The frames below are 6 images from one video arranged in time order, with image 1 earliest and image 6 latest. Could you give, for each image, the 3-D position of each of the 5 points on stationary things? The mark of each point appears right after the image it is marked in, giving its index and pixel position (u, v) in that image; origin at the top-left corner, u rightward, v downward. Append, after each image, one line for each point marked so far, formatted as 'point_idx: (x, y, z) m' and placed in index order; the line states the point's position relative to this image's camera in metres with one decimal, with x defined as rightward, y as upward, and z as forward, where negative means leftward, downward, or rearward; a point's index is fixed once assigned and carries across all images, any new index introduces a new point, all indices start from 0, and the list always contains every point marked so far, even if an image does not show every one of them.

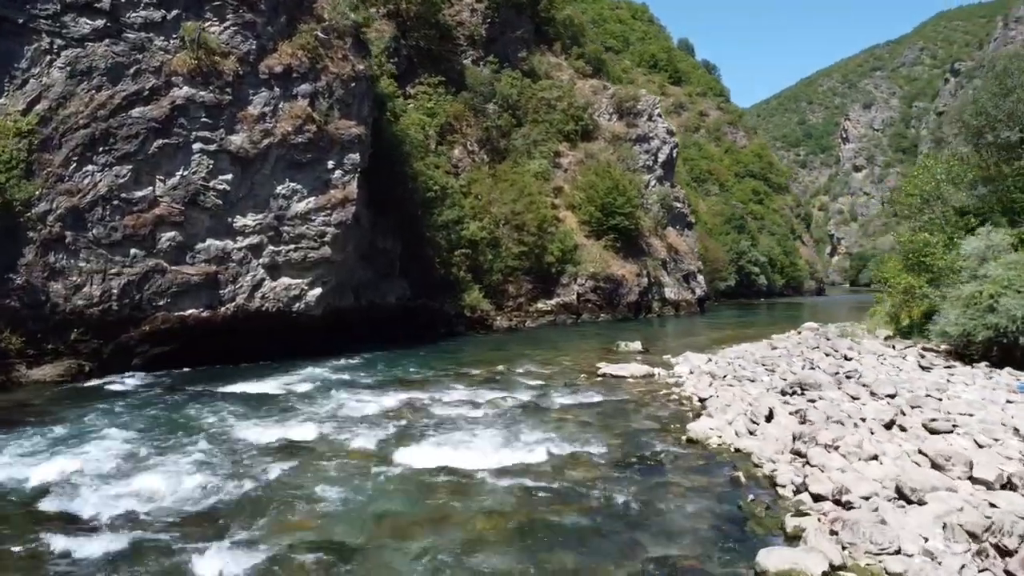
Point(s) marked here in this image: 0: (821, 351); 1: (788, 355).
0: (+7.4, -1.5, +19.6) m
1: (+6.4, -1.6, +19.0) m
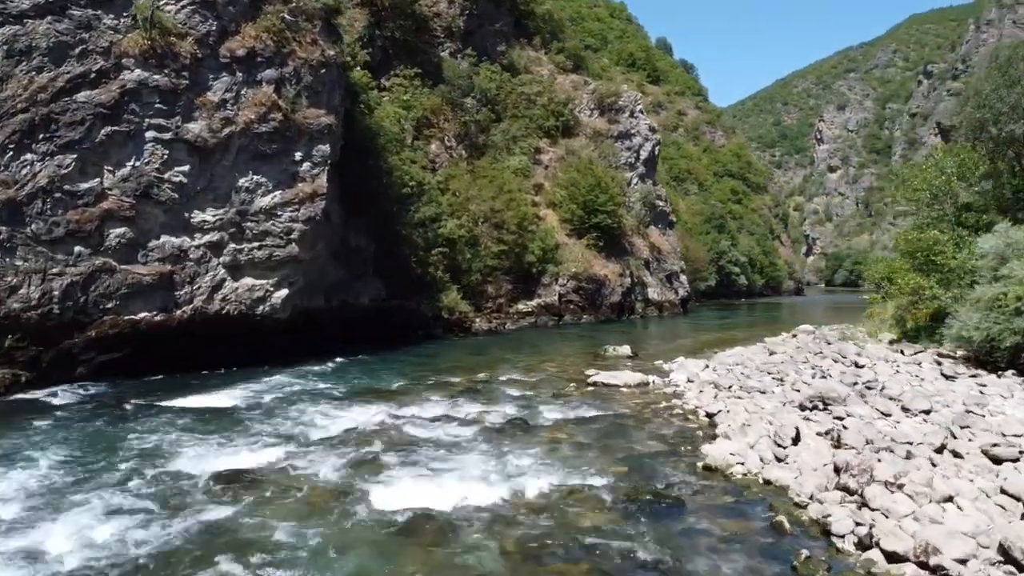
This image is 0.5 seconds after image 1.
0: (+7.0, -1.5, +18.2) m
1: (+6.0, -1.6, +17.6) m
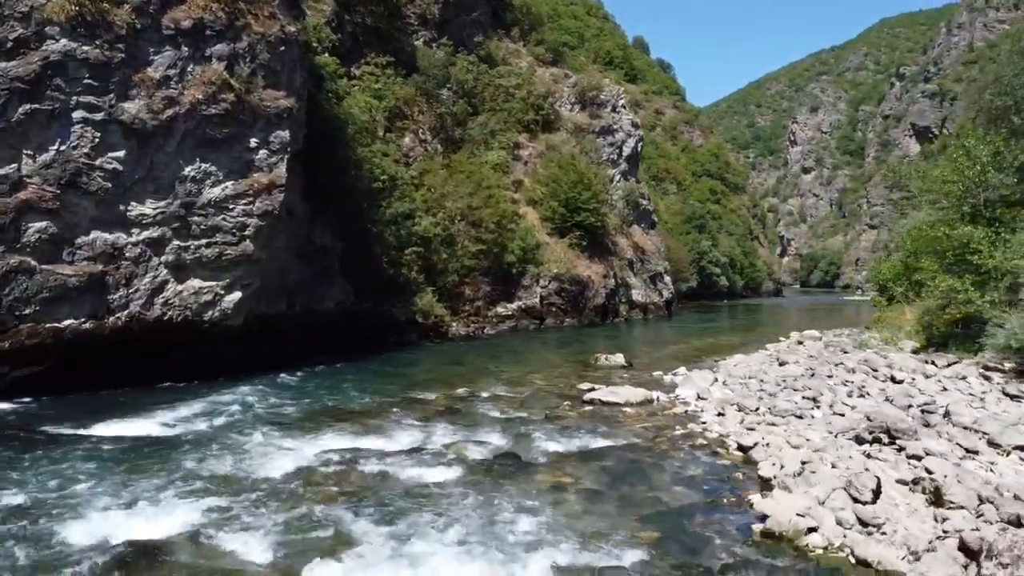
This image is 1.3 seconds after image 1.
0: (+6.7, -1.6, +16.1) m
1: (+5.7, -1.7, +15.4) m
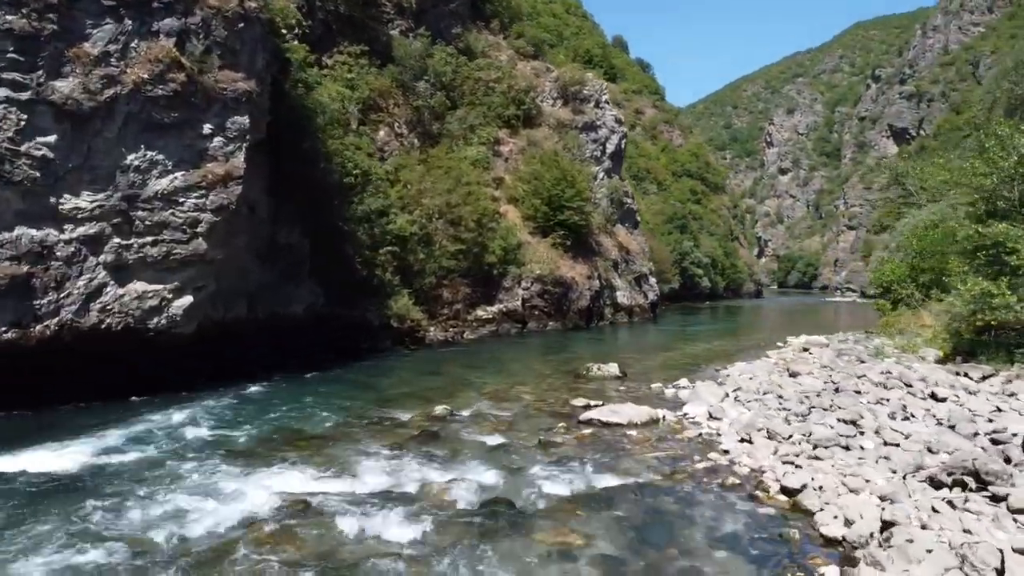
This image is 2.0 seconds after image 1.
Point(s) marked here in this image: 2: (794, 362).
0: (+6.4, -1.7, +14.3) m
1: (+5.5, -1.7, +13.6) m
2: (+6.8, -1.8, +19.6) m
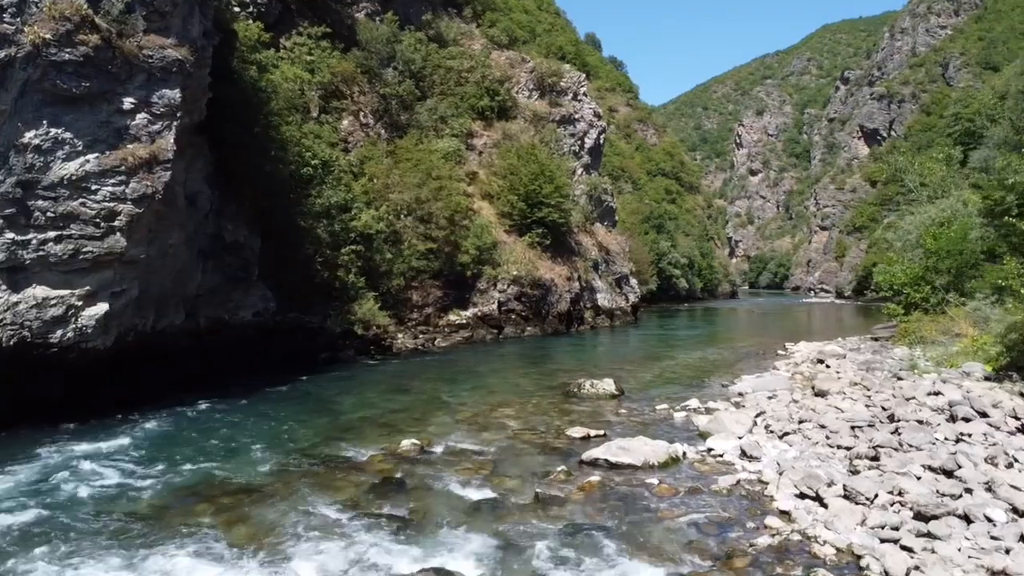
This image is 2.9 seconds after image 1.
0: (+6.2, -1.8, +11.8) m
1: (+5.3, -1.8, +11.0) m
2: (+6.4, -1.9, +17.1) m
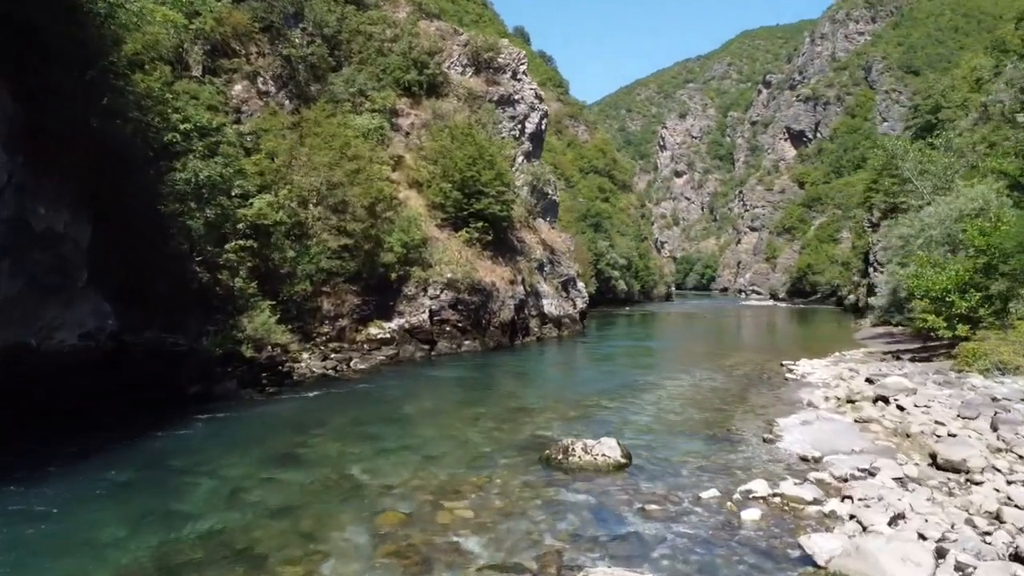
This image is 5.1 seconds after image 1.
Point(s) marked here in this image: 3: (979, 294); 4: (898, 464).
0: (+6.0, -1.9, +6.2) m
1: (+5.2, -2.0, +5.4) m
2: (+5.7, -2.1, +11.6) m
3: (+11.2, -0.1, +19.6) m
4: (+5.0, -2.2, +10.5) m
